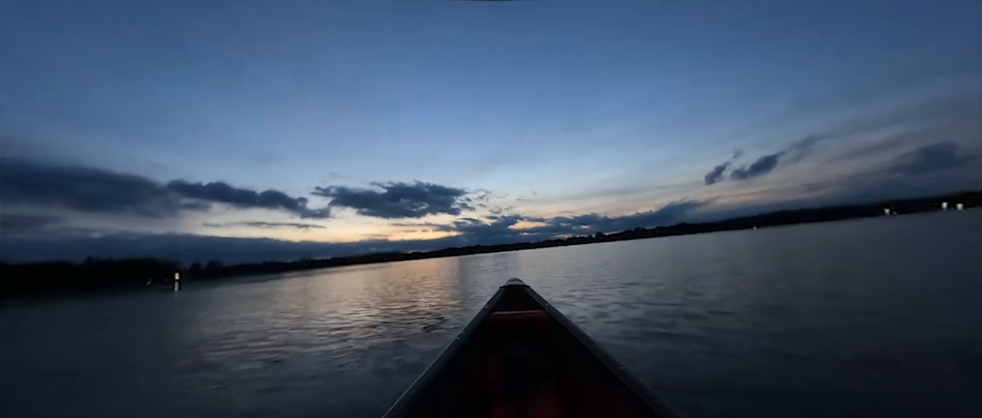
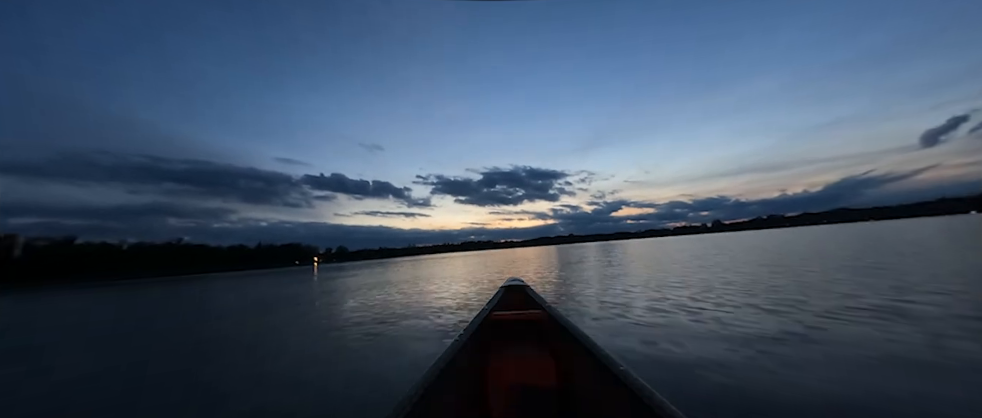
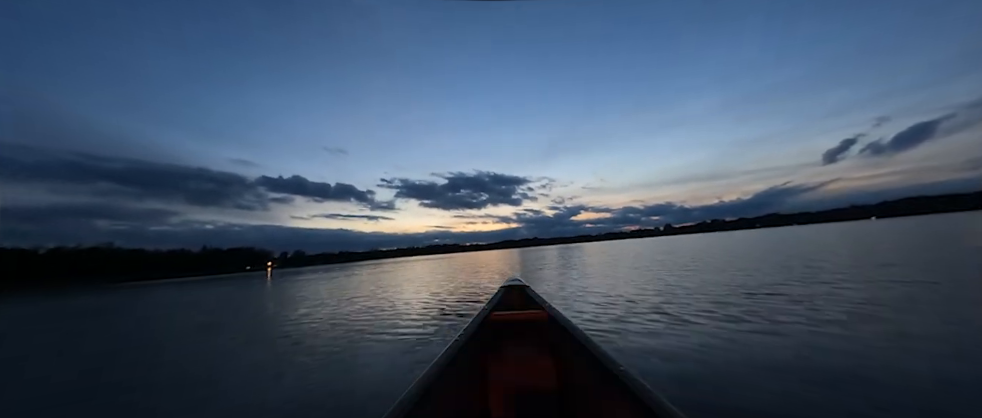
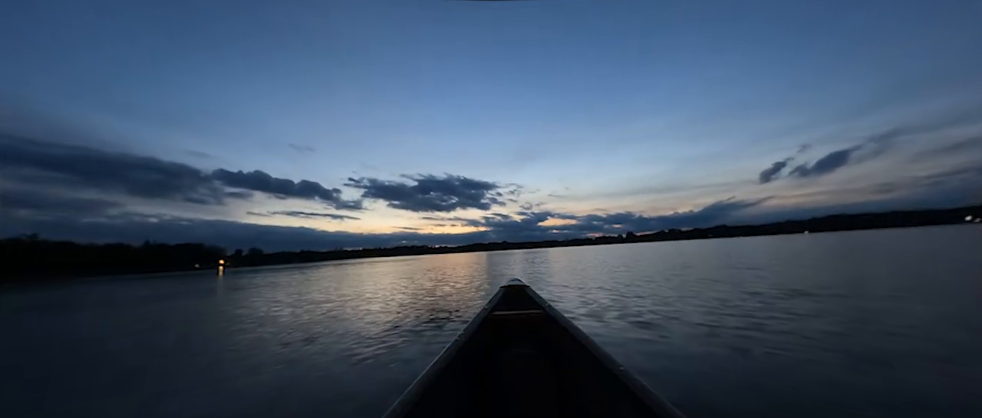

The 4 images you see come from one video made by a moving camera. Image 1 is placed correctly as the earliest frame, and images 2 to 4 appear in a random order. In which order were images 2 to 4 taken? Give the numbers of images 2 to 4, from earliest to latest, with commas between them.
4, 3, 2
